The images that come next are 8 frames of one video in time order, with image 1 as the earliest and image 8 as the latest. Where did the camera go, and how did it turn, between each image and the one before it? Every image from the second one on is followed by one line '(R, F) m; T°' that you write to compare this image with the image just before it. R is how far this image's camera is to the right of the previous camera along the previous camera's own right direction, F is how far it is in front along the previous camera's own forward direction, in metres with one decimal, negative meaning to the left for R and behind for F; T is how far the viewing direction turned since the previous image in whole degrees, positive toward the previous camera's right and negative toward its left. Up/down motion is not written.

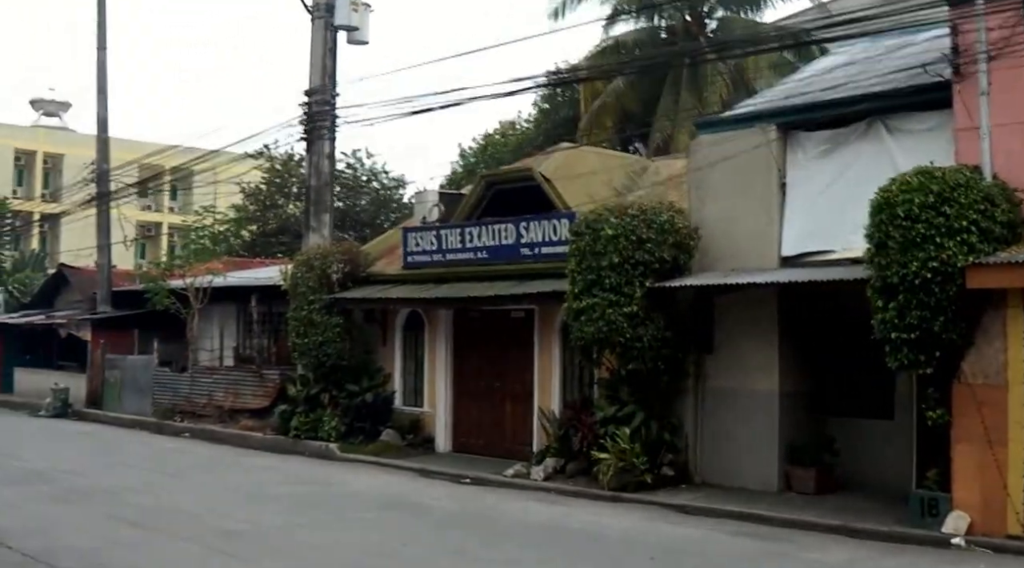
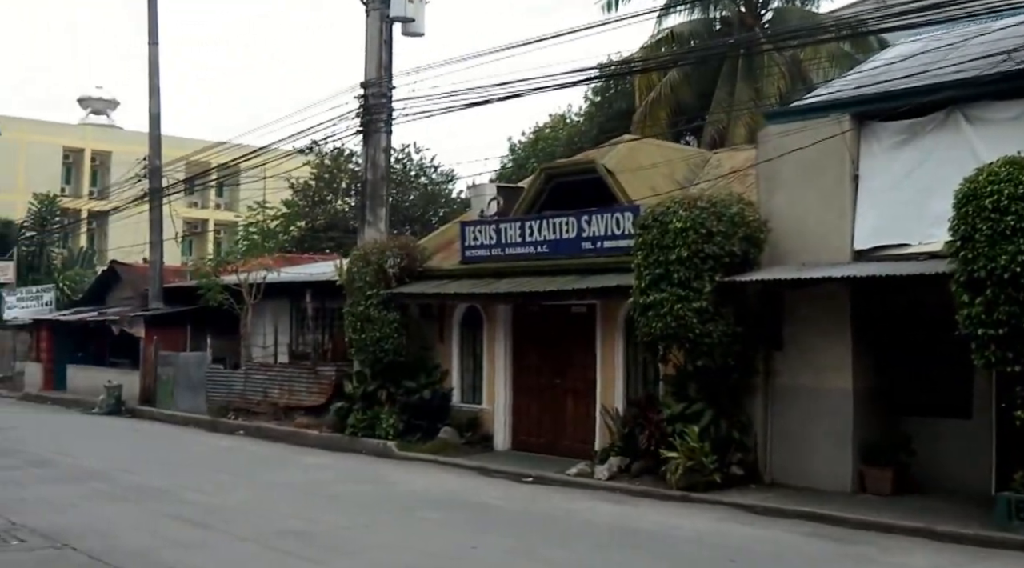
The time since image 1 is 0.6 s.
(-0.3, +0.3) m; -2°
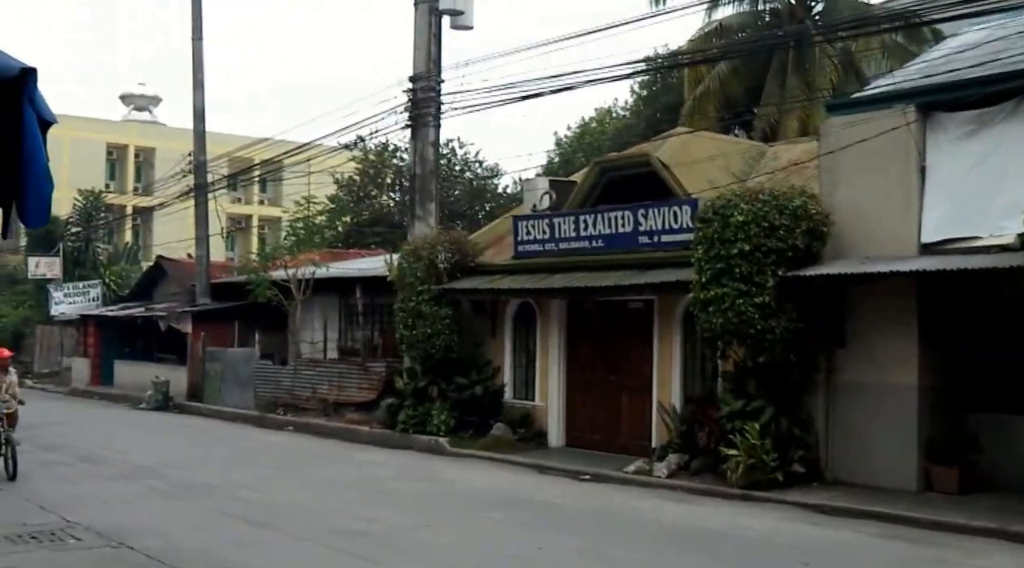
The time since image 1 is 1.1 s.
(-0.3, +0.2) m; -2°
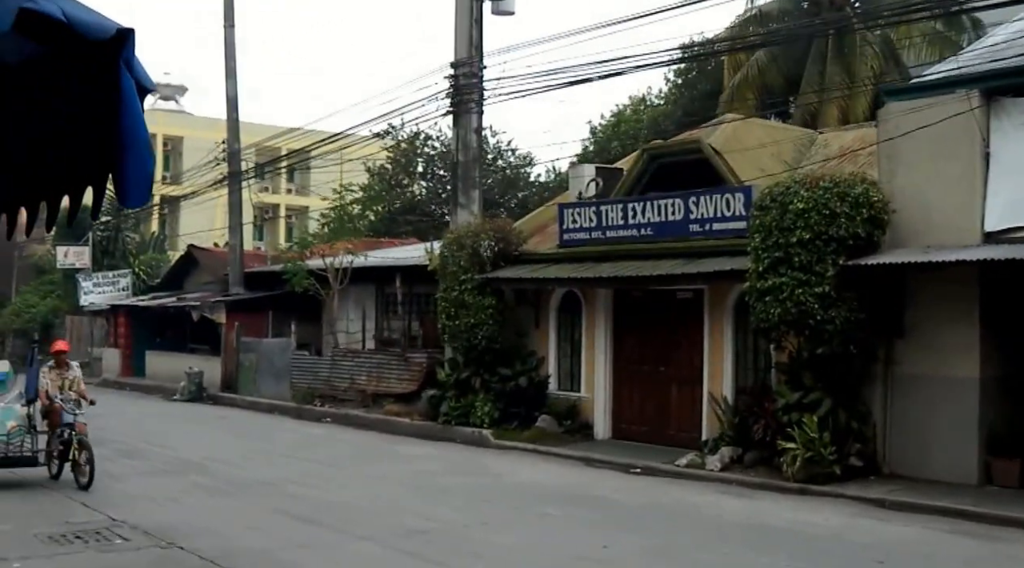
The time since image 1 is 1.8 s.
(-0.4, +0.3) m; -1°
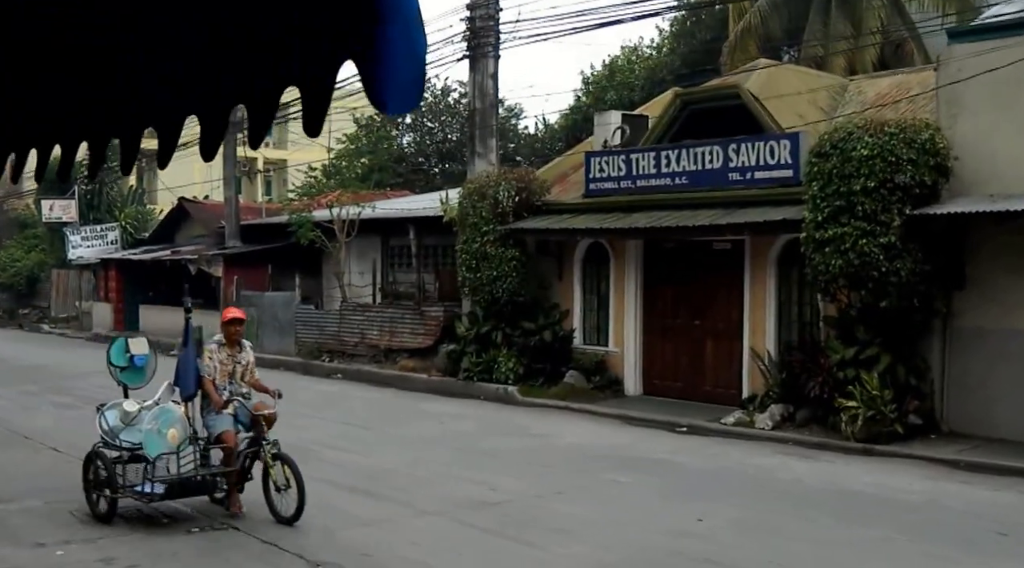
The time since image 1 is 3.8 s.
(-0.8, +0.7) m; +1°
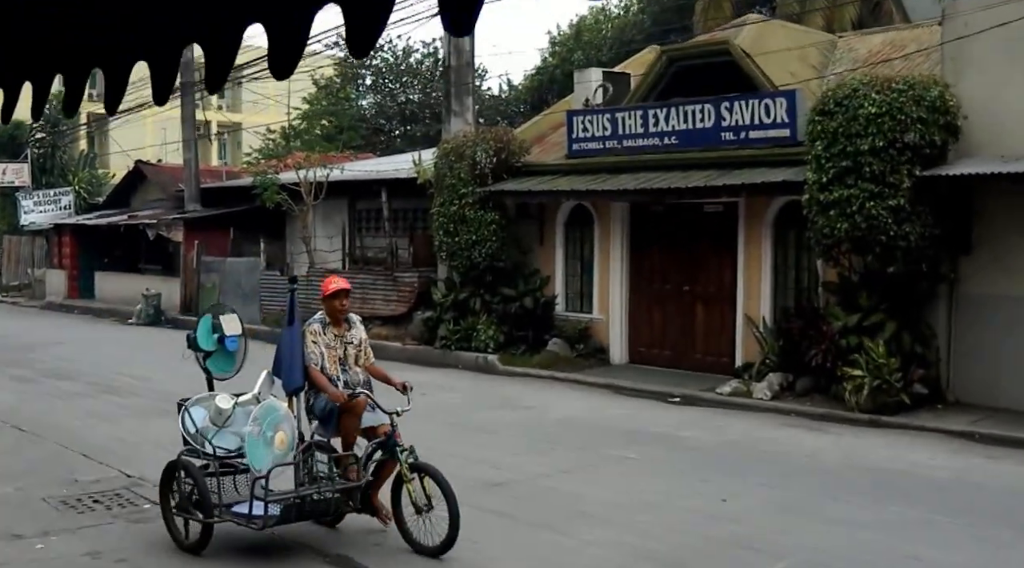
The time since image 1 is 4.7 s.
(-0.4, +0.7) m; +2°
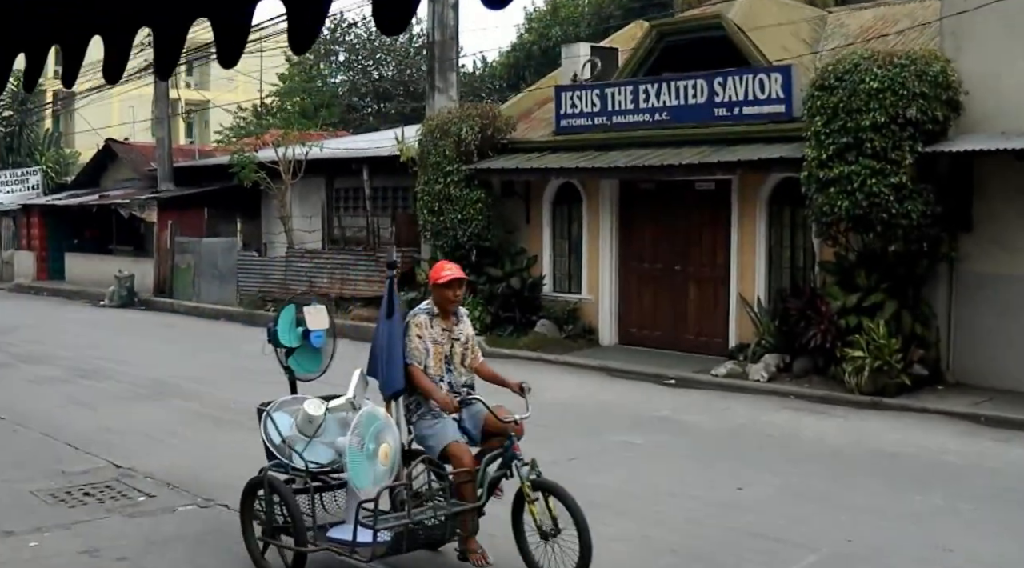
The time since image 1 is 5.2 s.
(-0.2, +0.3) m; +2°
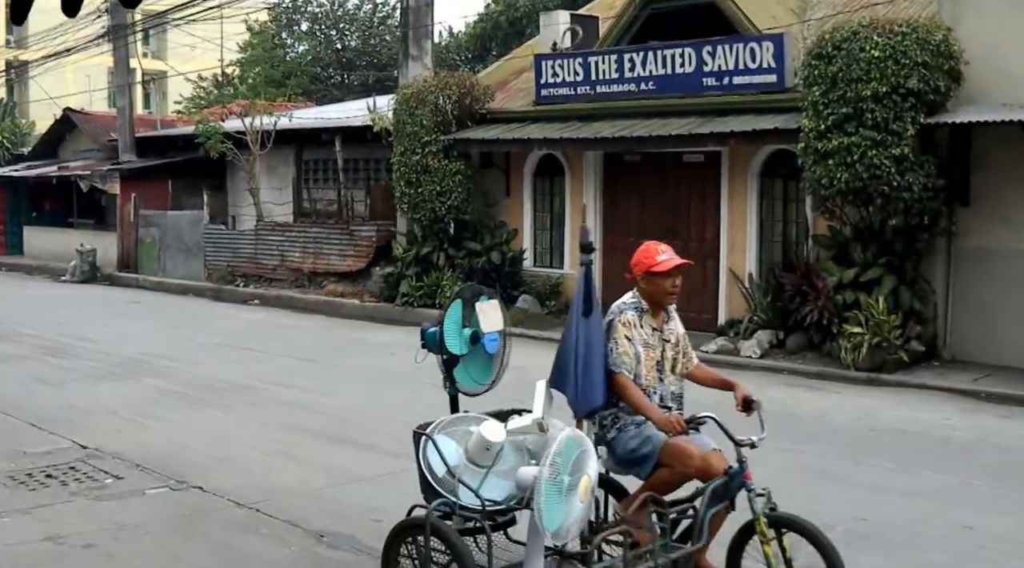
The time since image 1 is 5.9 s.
(-0.3, +0.4) m; +2°
